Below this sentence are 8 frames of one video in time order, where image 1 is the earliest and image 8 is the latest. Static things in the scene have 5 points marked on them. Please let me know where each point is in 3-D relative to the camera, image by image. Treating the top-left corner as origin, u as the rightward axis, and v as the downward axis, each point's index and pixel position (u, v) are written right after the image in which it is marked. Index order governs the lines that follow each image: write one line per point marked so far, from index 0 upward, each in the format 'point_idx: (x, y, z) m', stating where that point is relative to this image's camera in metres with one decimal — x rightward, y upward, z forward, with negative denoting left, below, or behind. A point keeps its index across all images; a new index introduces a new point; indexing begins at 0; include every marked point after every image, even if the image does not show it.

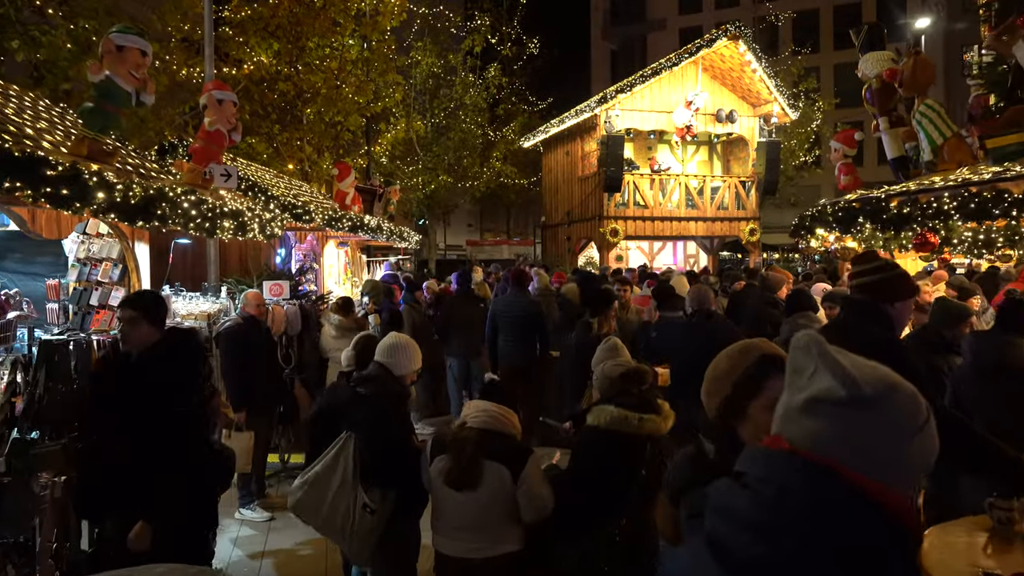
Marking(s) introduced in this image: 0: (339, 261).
0: (-3.6, +0.6, +17.0) m
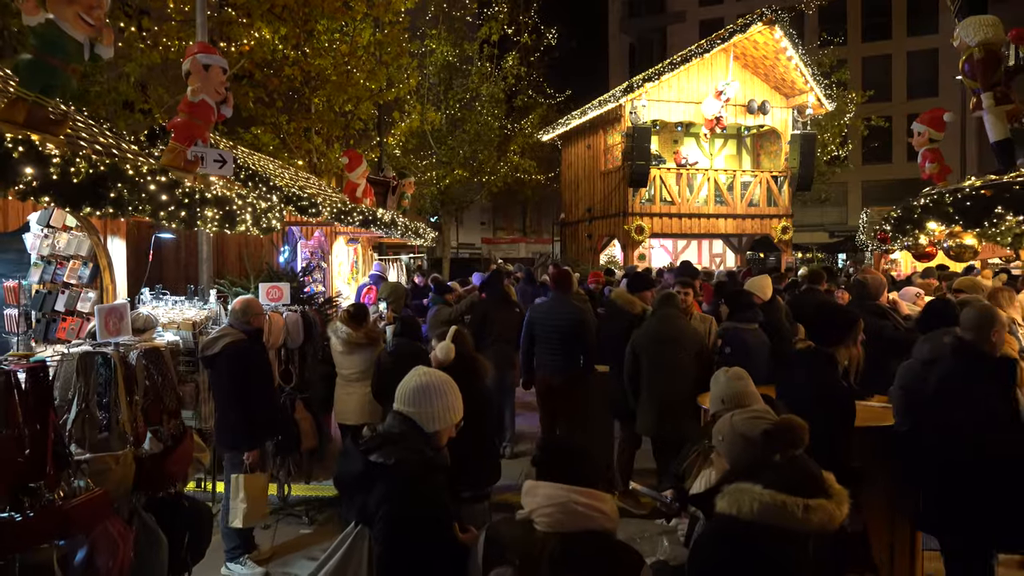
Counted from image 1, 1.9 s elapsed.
0: (-3.2, +0.6, +15.7) m
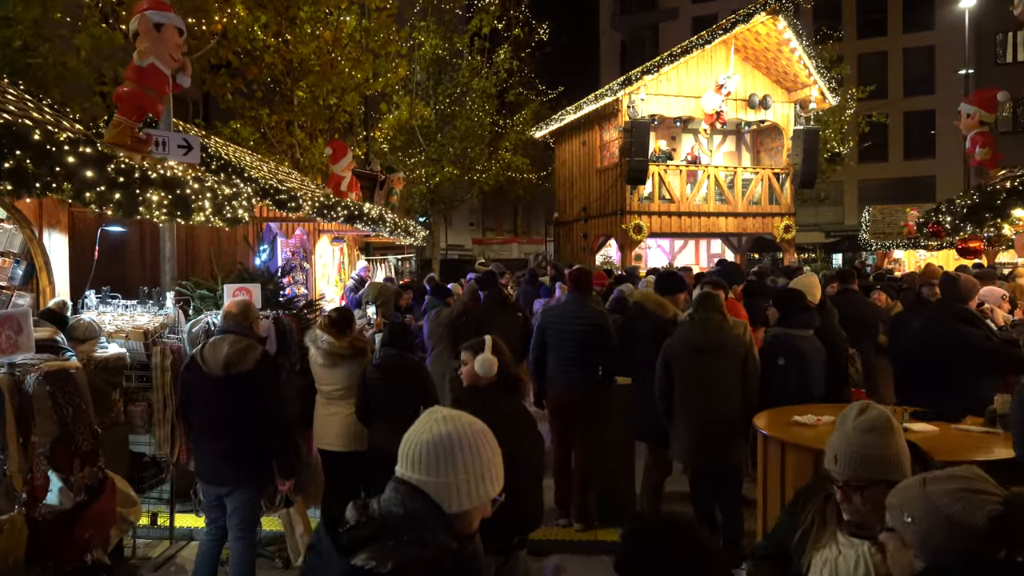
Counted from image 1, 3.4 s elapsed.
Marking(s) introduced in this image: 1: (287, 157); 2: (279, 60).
0: (-3.2, +0.5, +14.7) m
1: (-5.1, +3.0, +18.4) m
2: (-4.8, +4.7, +16.8) m
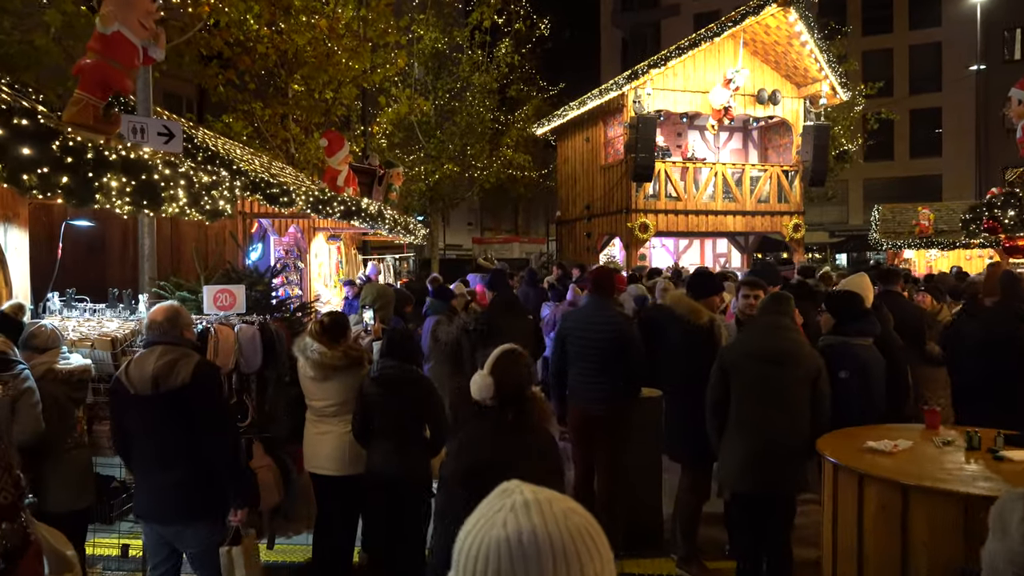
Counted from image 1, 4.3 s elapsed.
0: (-3.1, +0.5, +14.0) m
1: (-5.0, +3.0, +17.7) m
2: (-4.7, +4.7, +16.1) m
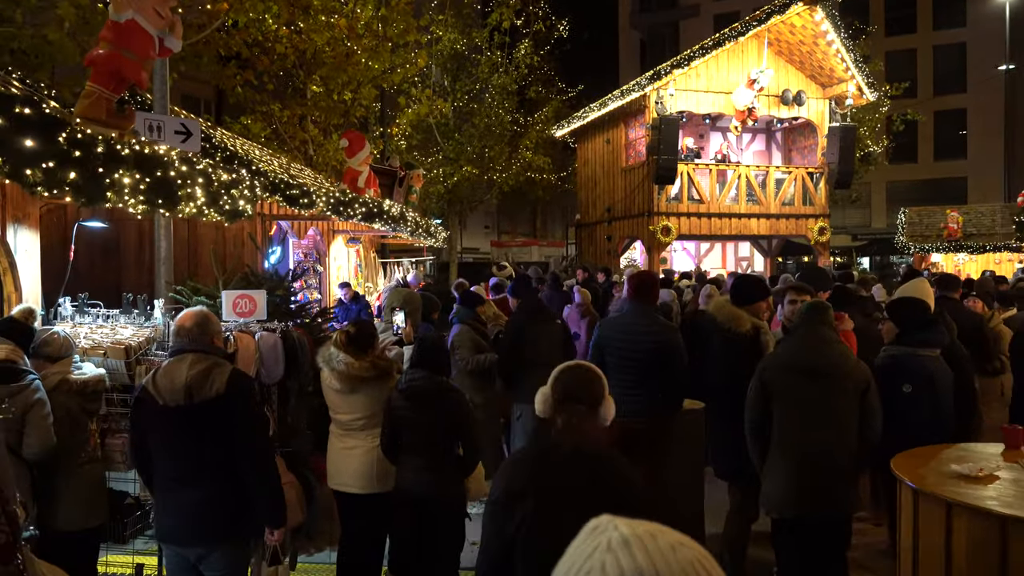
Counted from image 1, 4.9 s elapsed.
0: (-2.8, +0.4, +13.7) m
1: (-4.6, +2.9, +17.5) m
2: (-4.3, +4.6, +15.9) m
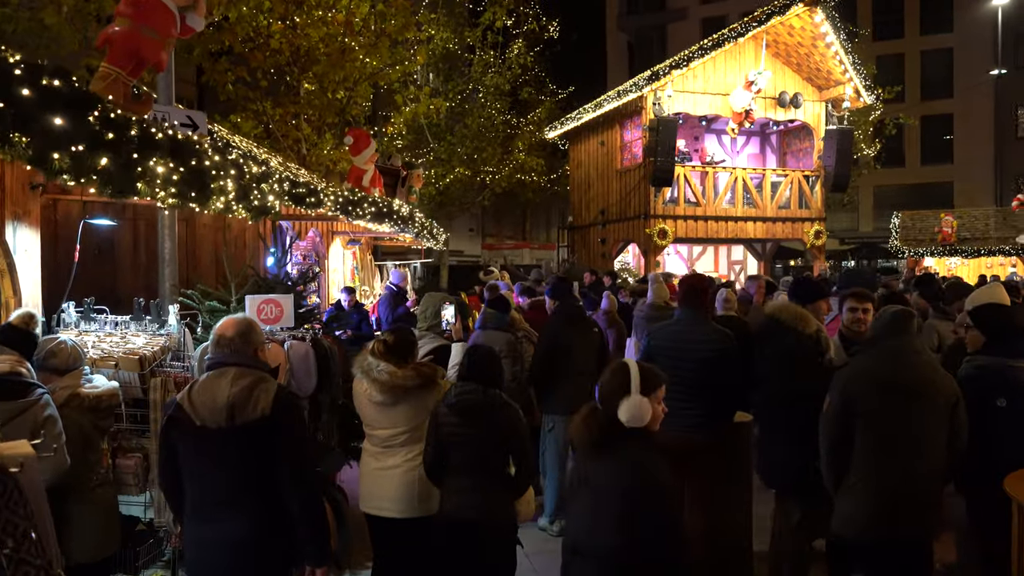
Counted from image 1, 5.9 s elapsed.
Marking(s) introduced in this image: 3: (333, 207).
0: (-2.7, +0.4, +13.3) m
1: (-4.6, +2.8, +17.0) m
2: (-4.3, +4.6, +15.4) m
3: (-1.9, +0.9, +8.5) m
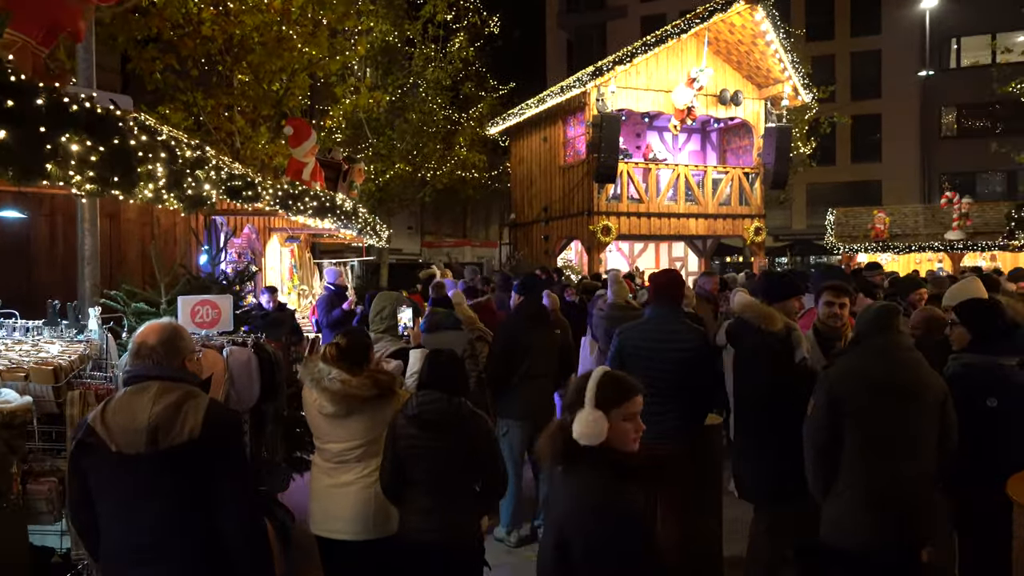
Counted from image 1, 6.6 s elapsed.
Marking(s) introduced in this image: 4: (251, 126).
0: (-3.5, +0.4, +12.7) m
1: (-5.7, +2.8, +16.2) m
2: (-5.3, +4.6, +14.6) m
3: (-2.4, +0.9, +8.0) m
4: (-5.2, +3.2, +16.1) m
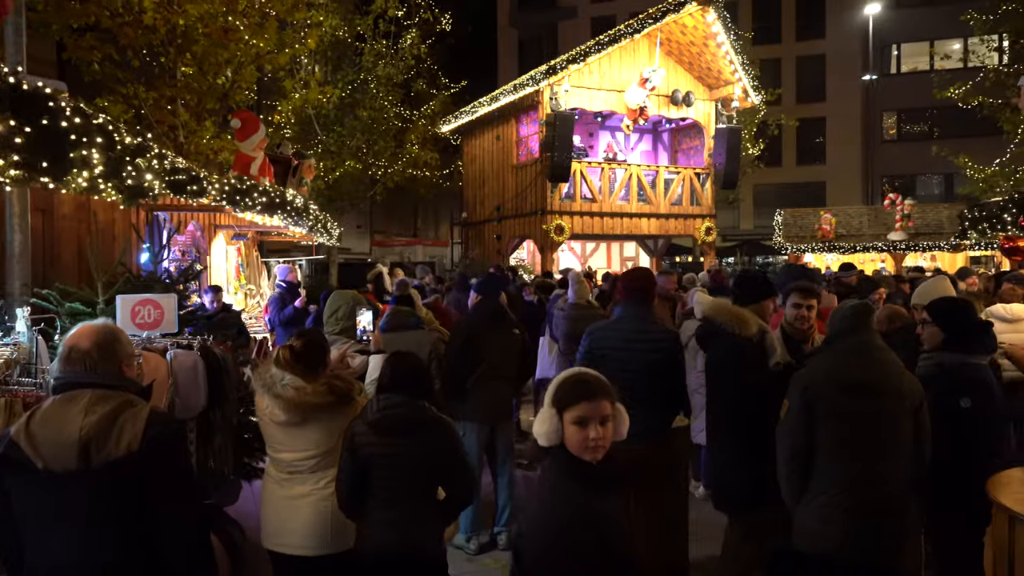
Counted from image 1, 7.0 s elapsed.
0: (-4.2, +0.4, +12.2) m
1: (-6.6, +2.9, +15.7) m
2: (-6.1, +4.6, +14.1) m
3: (-2.8, +0.9, +7.7) m
4: (-6.1, +3.2, +15.6) m
